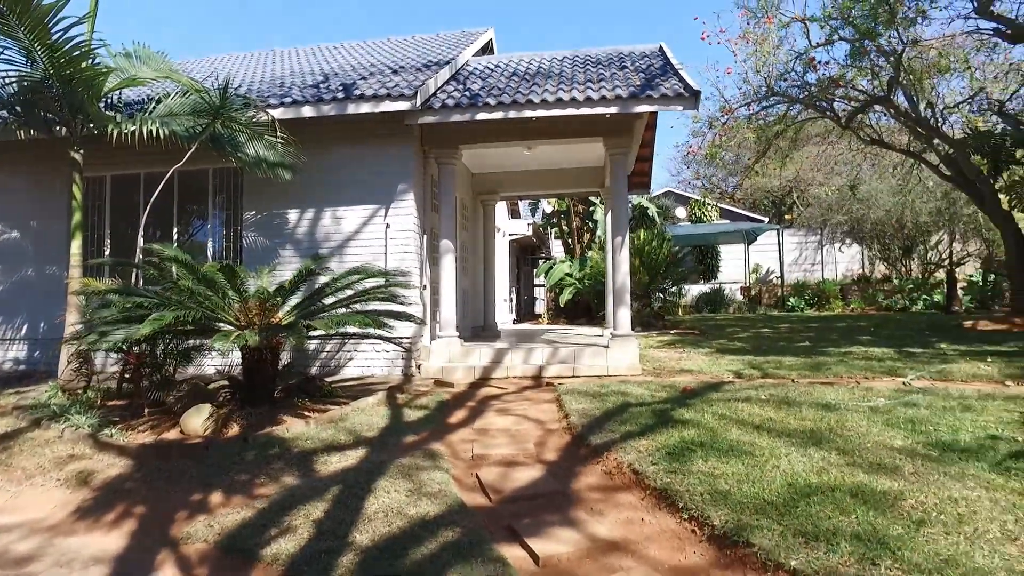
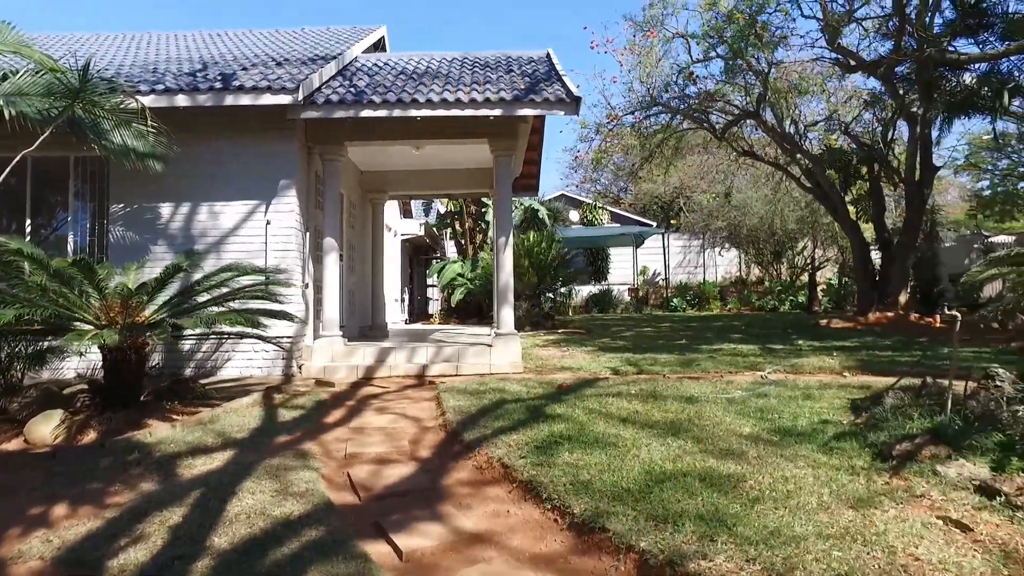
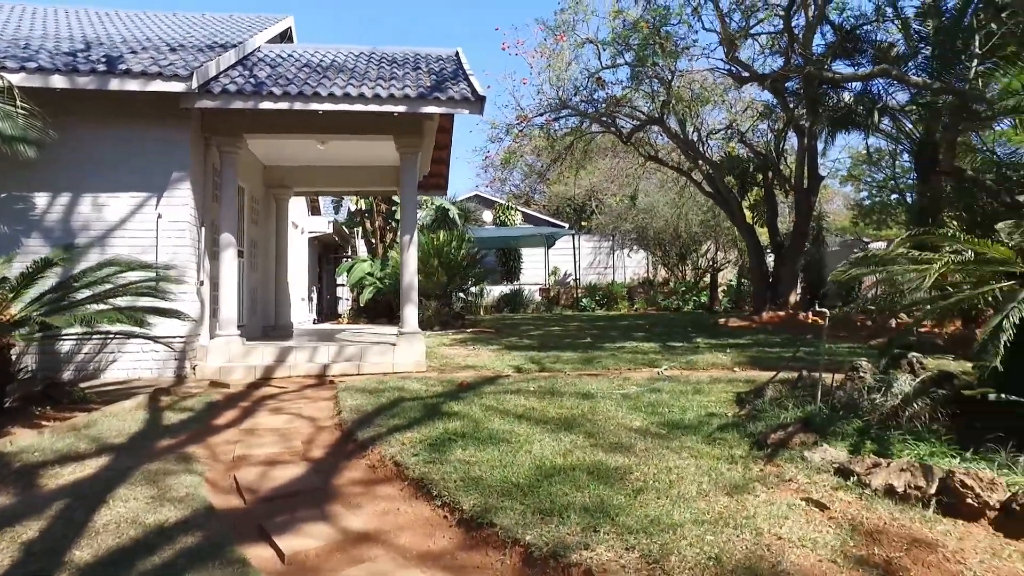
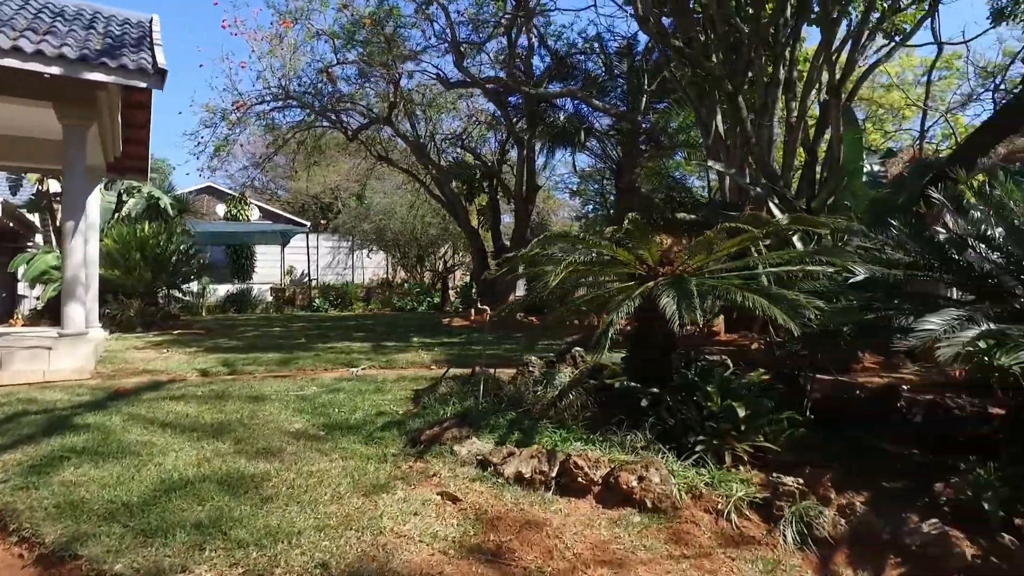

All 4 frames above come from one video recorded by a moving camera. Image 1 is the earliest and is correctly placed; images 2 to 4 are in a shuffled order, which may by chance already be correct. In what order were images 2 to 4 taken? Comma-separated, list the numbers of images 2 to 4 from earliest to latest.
2, 3, 4
